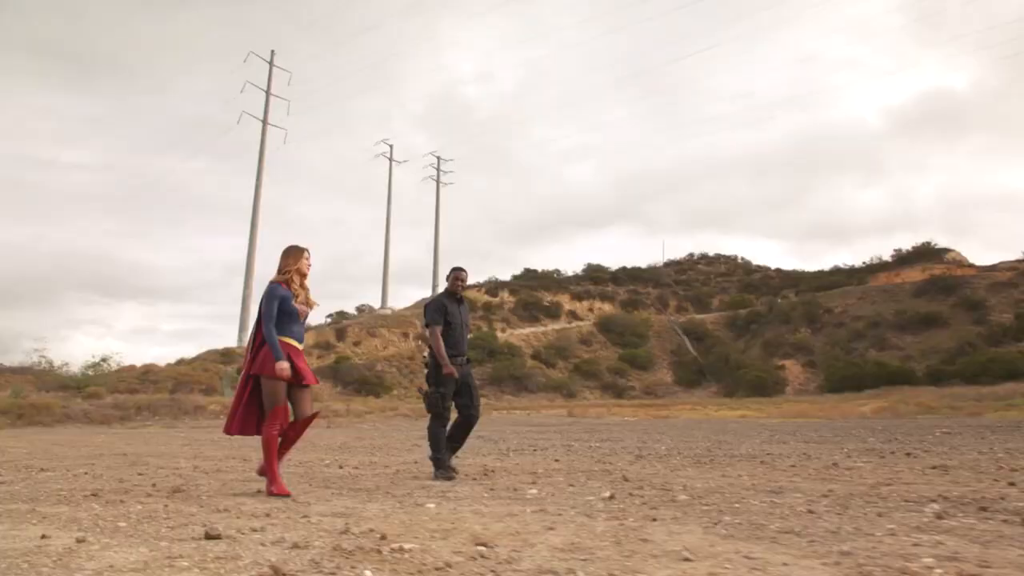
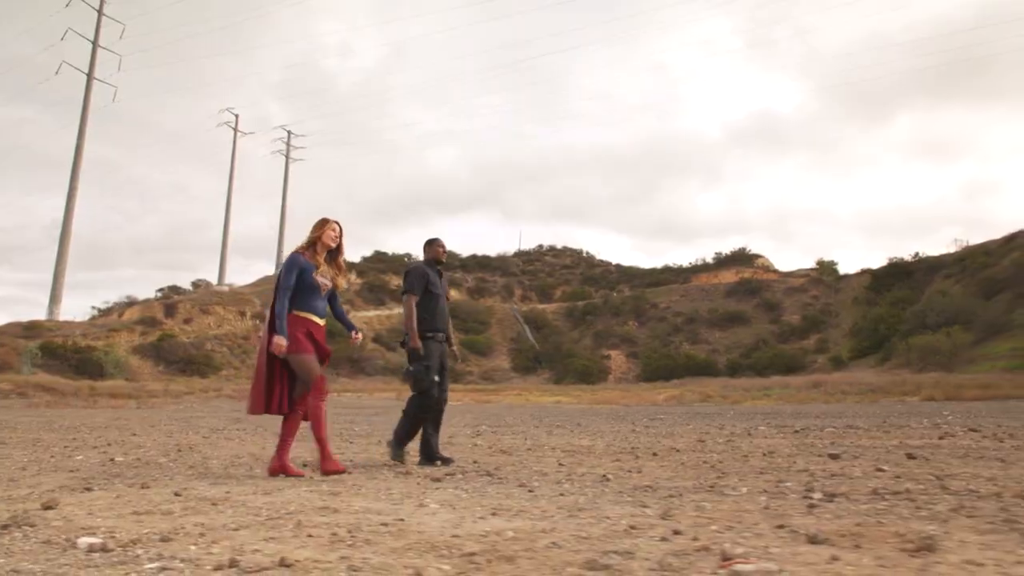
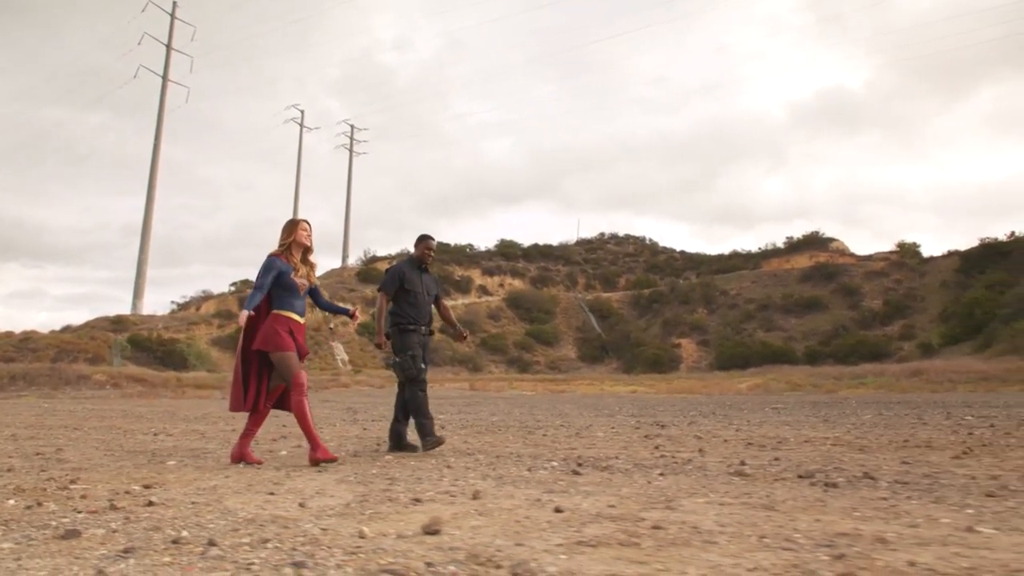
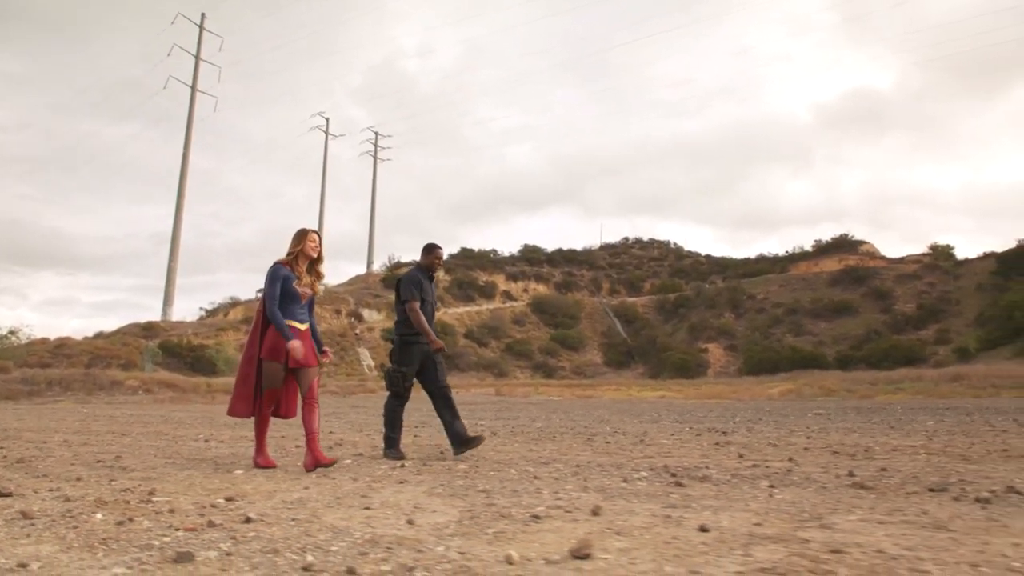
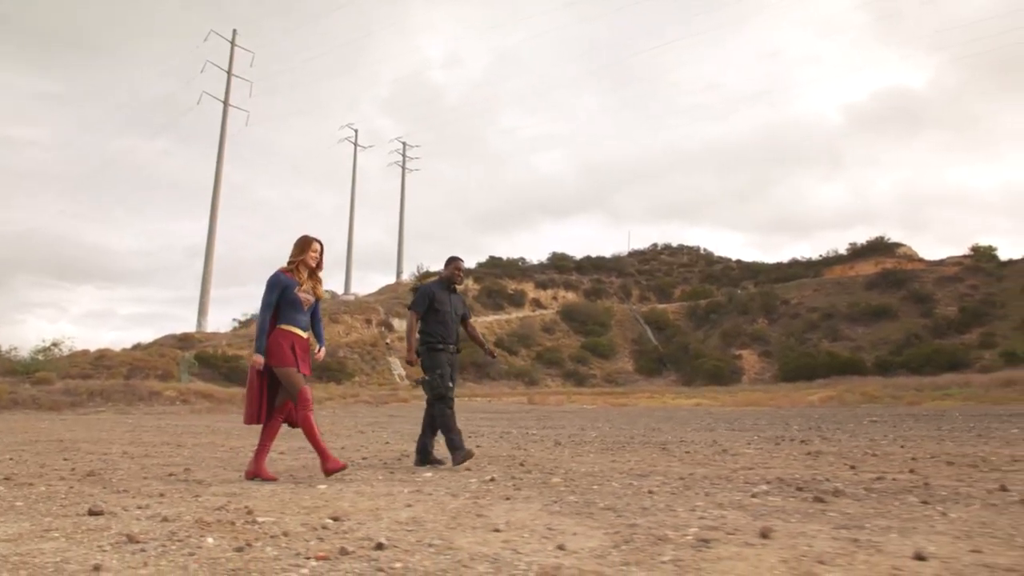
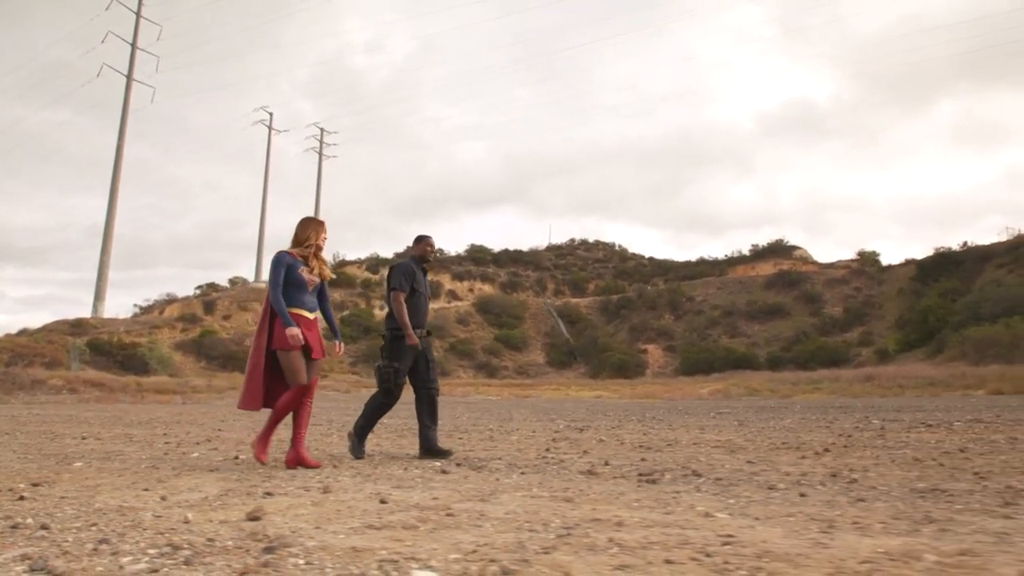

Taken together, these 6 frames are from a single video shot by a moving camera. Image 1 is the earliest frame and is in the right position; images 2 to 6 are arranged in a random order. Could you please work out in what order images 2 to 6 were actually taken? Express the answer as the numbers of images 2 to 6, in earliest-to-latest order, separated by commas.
5, 4, 3, 6, 2
